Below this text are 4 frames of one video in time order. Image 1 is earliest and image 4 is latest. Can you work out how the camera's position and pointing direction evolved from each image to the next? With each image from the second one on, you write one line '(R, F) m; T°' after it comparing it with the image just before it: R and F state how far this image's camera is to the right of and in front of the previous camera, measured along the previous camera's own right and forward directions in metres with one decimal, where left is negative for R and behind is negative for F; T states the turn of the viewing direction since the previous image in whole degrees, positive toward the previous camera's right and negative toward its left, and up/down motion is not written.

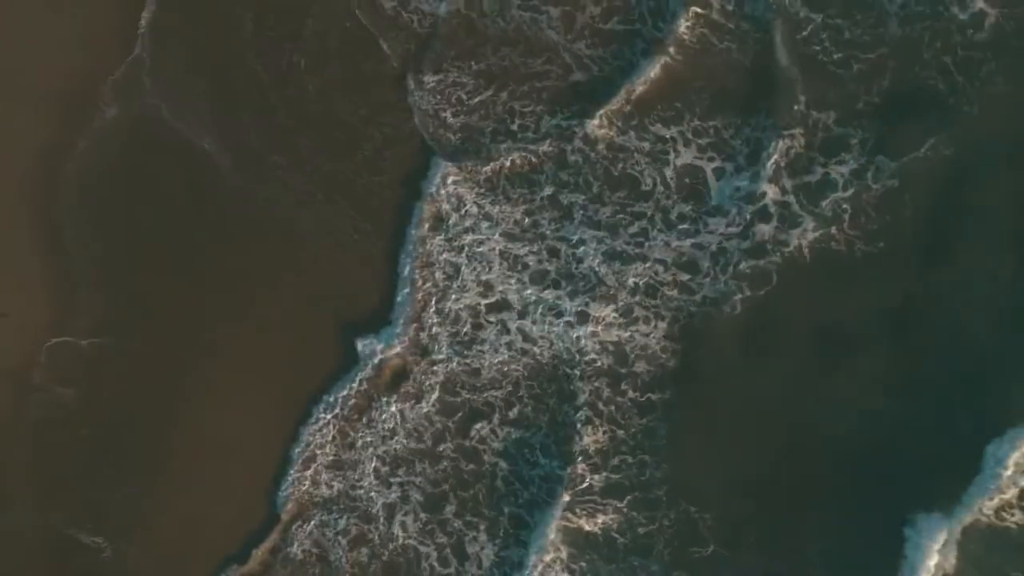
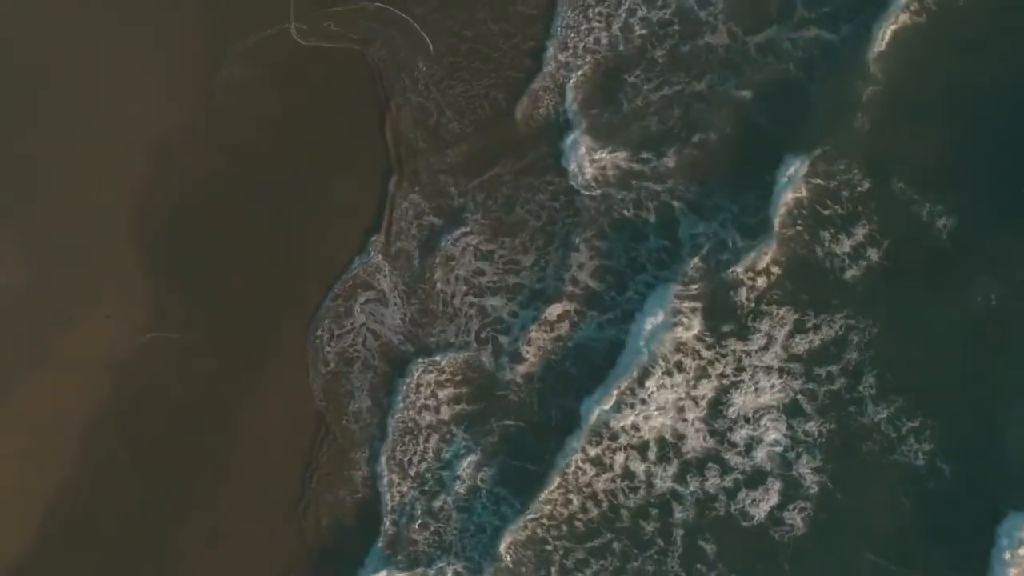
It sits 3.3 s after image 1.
(-0.2, -2.6) m; 0°
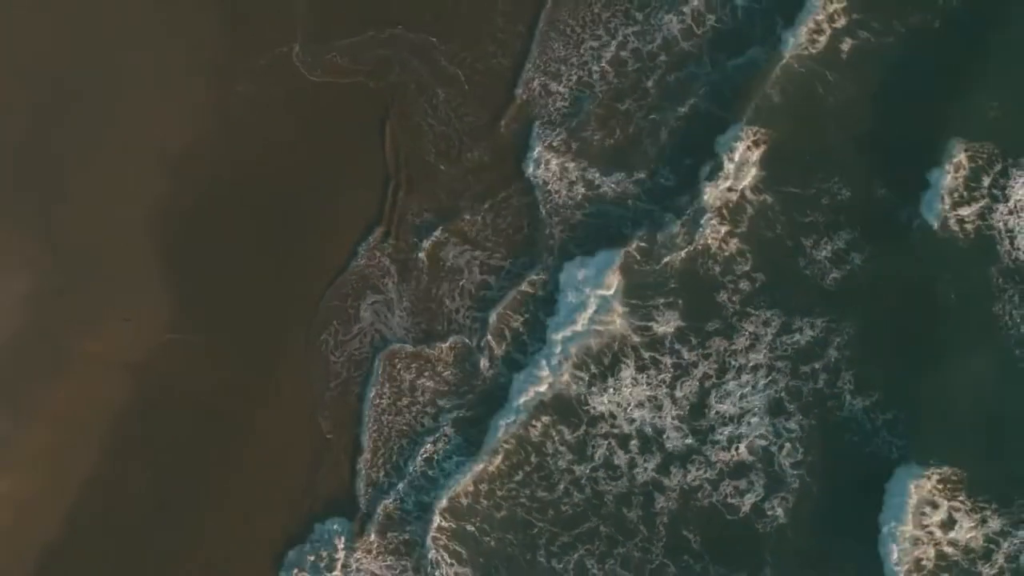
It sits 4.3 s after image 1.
(+0.5, -0.7) m; -2°
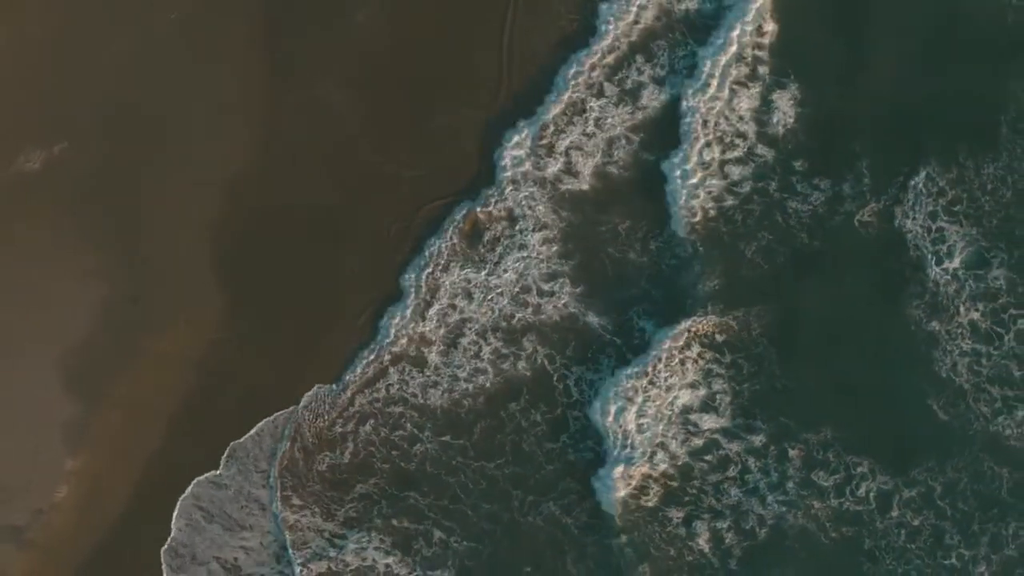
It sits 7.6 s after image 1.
(+1.3, -1.9) m; -4°
